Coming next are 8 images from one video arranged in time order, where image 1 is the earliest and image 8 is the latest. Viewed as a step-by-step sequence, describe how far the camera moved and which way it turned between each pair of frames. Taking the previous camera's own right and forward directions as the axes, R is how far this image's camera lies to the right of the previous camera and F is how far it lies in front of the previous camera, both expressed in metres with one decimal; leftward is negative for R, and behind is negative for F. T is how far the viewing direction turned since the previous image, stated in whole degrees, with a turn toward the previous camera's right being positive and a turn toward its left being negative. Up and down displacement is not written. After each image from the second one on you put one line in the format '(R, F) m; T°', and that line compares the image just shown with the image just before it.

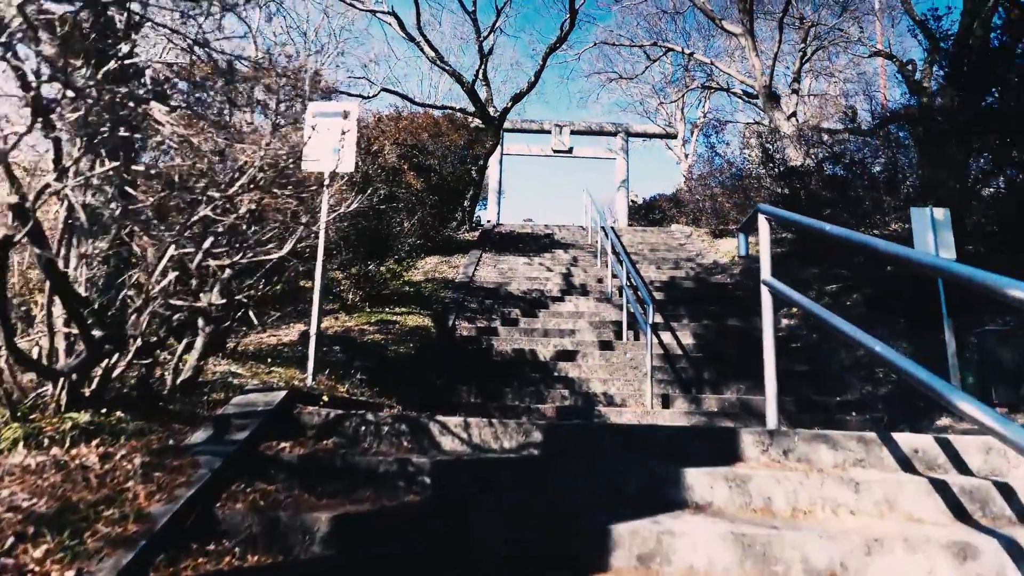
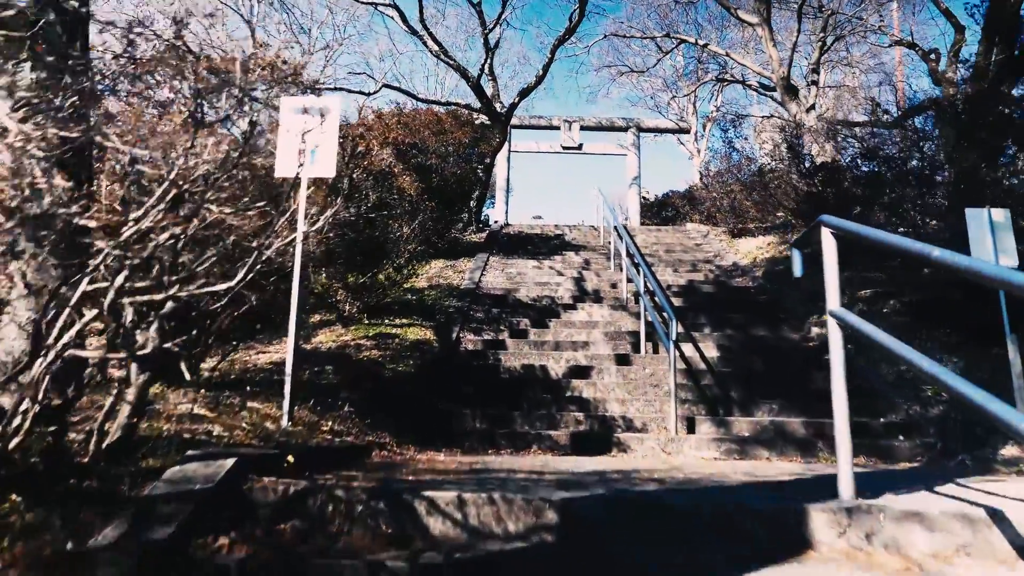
(0.0, +0.5) m; -1°
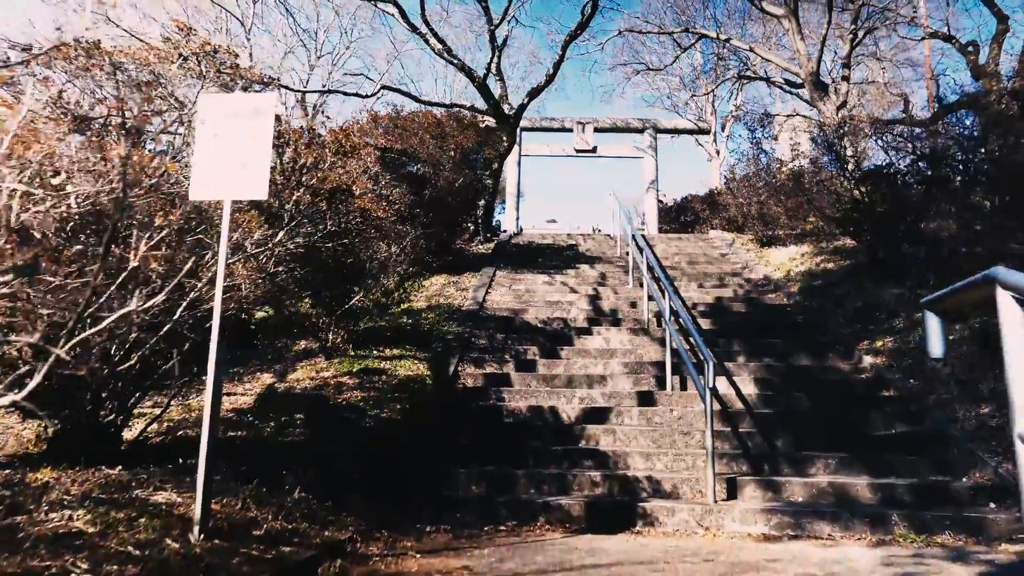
(+0.1, +0.9) m; -1°
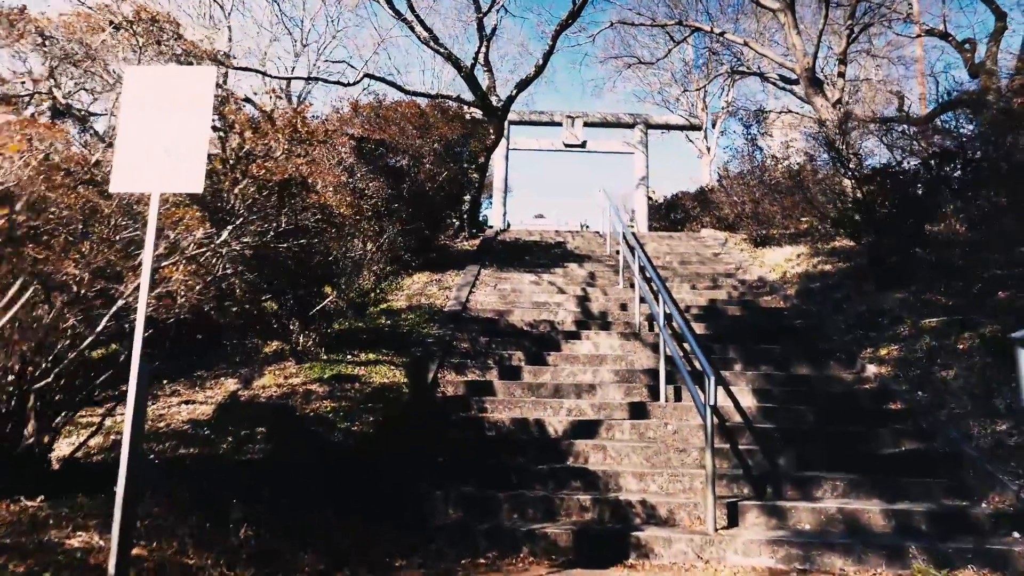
(0.0, +0.4) m; +1°
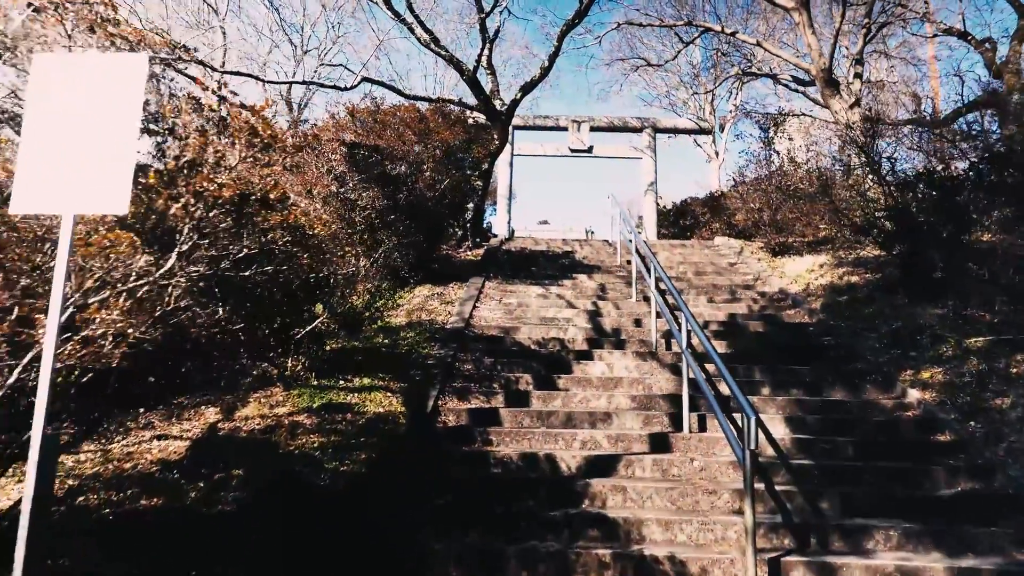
(0.0, +0.5) m; 0°
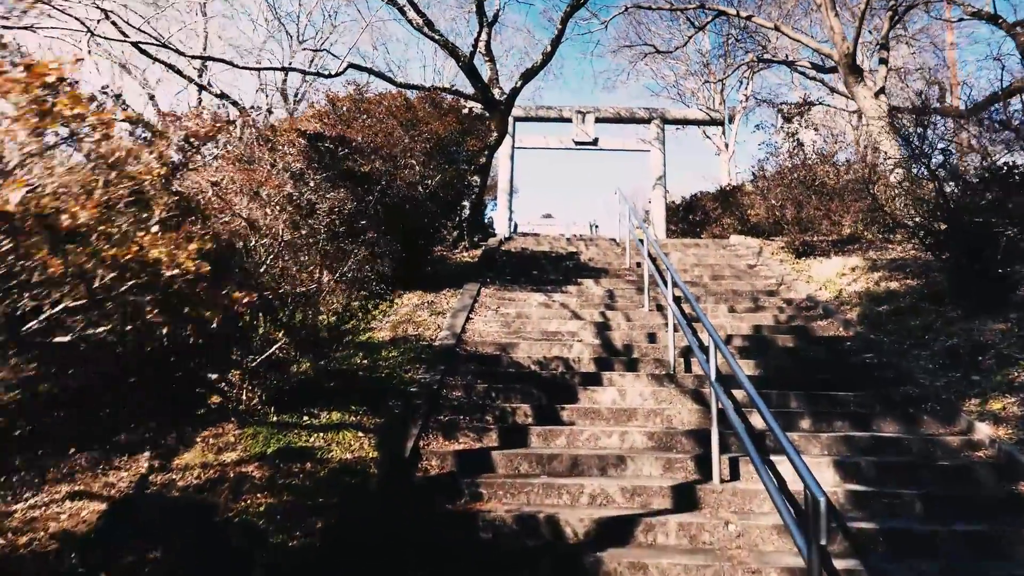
(+0.1, +0.8) m; 0°
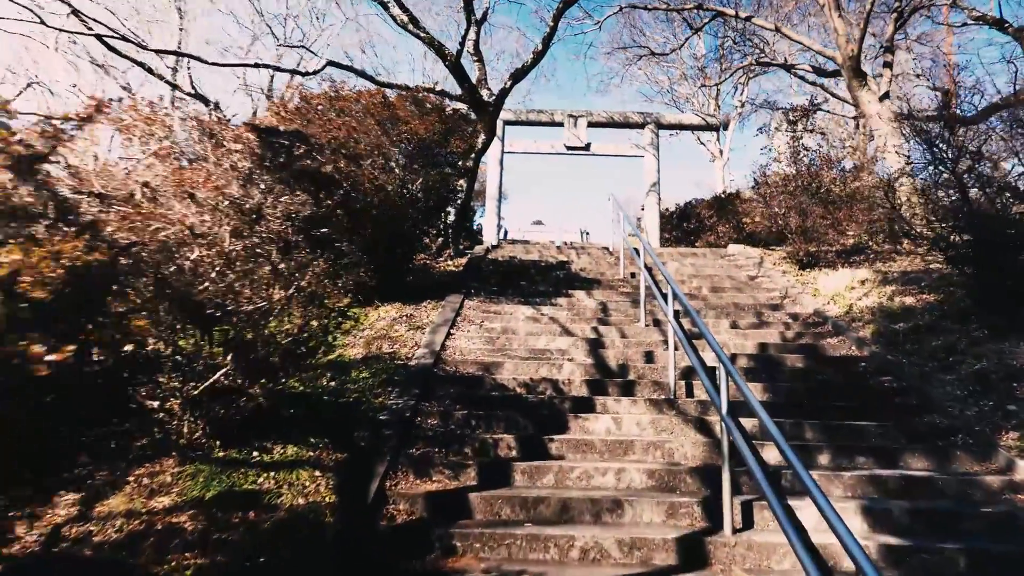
(0.0, +0.5) m; +1°
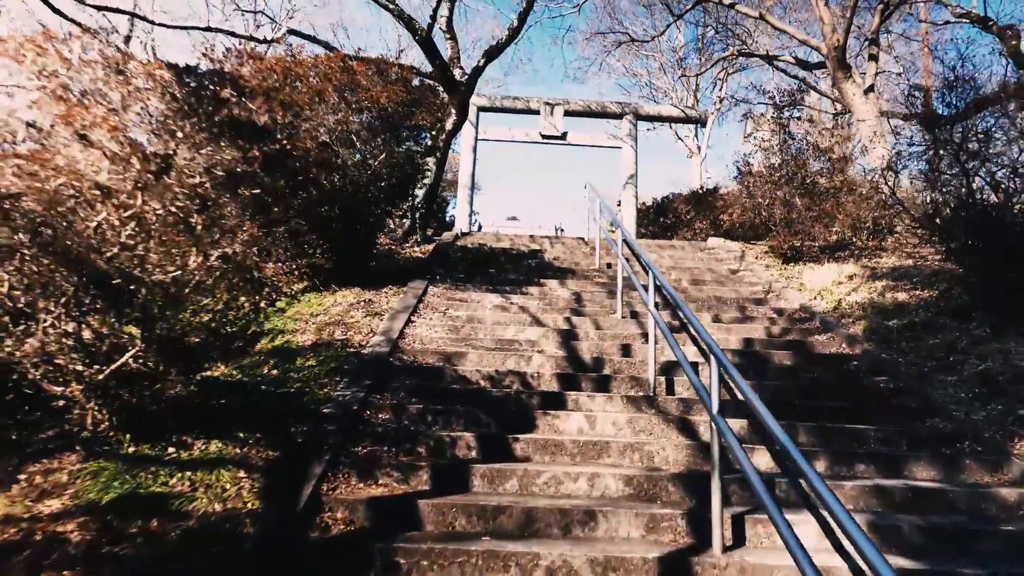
(0.0, +0.5) m; +2°
